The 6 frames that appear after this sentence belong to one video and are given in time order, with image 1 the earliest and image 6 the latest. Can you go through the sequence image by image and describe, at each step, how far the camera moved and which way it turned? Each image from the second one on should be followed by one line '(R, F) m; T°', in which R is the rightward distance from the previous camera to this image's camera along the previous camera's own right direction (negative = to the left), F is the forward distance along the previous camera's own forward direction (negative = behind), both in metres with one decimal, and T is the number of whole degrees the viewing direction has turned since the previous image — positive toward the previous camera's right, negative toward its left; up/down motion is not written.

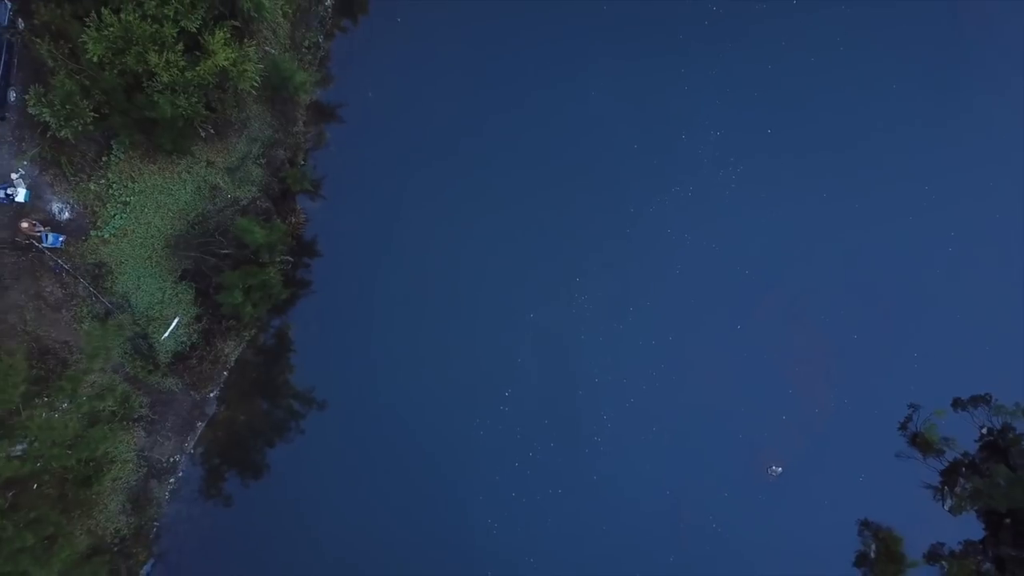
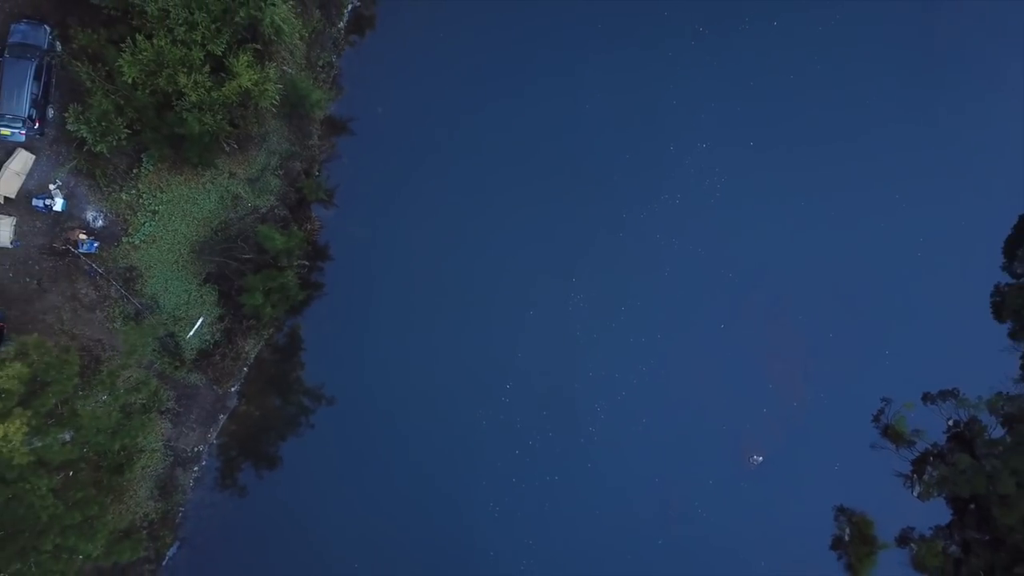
(0.0, -1.4) m; 0°
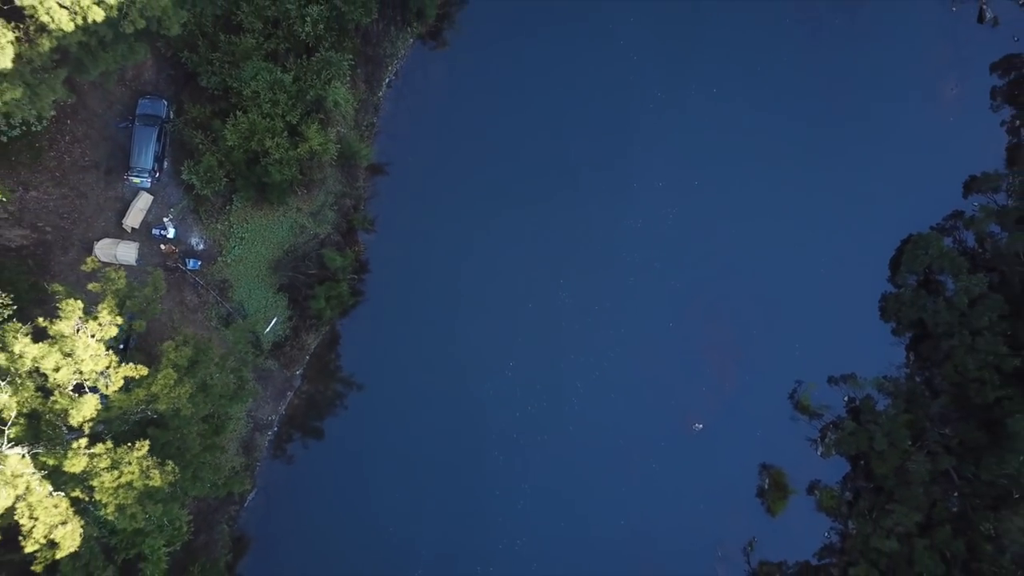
(+0.1, -6.0) m; 0°
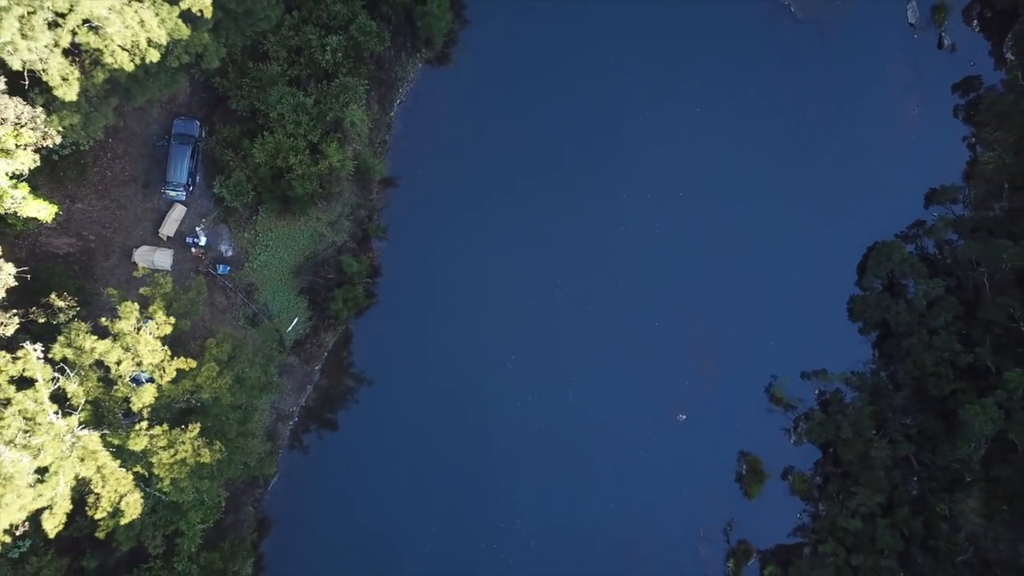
(0.0, -2.4) m; 0°
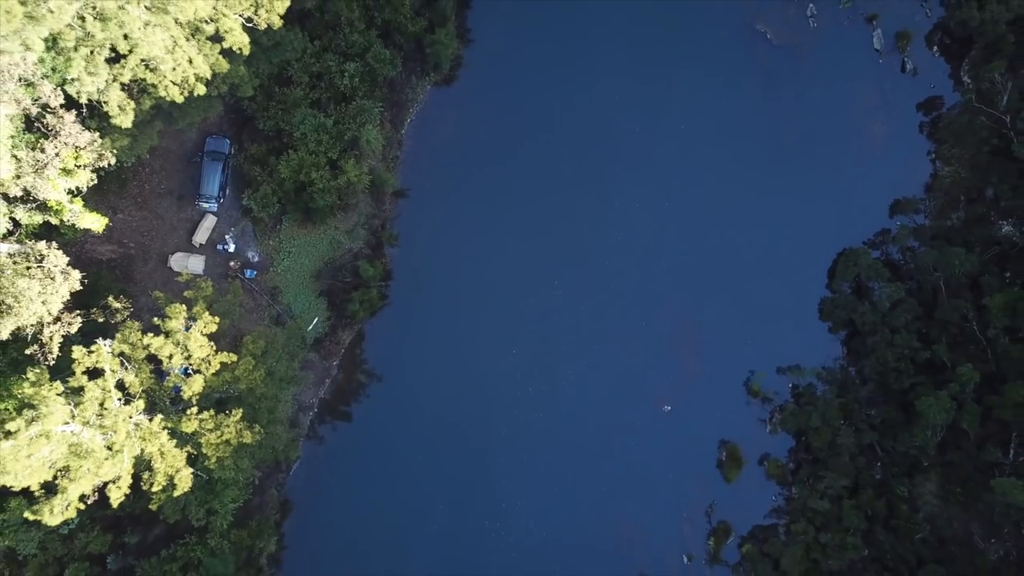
(0.0, -2.7) m; 0°
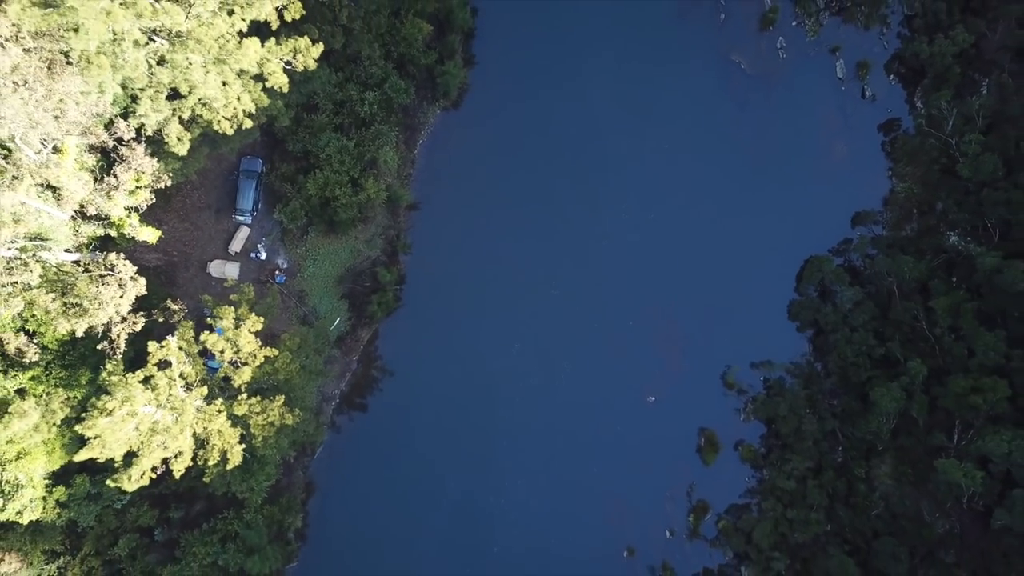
(0.0, -3.6) m; 0°
